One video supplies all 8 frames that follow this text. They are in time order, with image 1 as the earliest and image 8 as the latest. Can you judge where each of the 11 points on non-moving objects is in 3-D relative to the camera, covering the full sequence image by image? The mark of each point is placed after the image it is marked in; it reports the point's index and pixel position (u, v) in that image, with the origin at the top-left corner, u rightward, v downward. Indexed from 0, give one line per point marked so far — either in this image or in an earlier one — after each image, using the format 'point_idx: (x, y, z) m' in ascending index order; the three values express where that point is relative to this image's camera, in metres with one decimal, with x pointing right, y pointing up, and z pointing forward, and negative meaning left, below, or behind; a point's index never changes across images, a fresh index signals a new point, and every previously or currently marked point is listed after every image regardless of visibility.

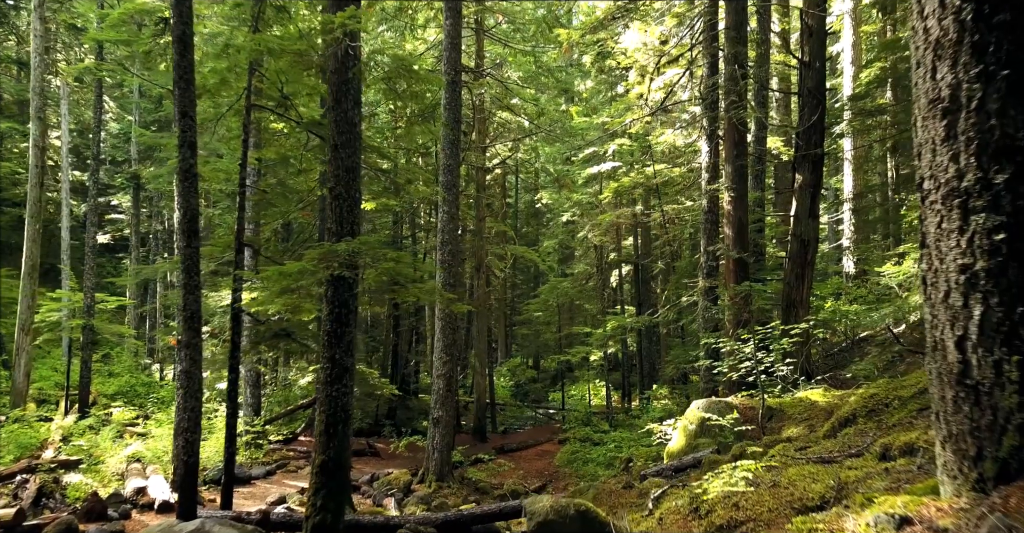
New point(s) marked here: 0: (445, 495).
0: (-1.3, -4.6, +17.5) m
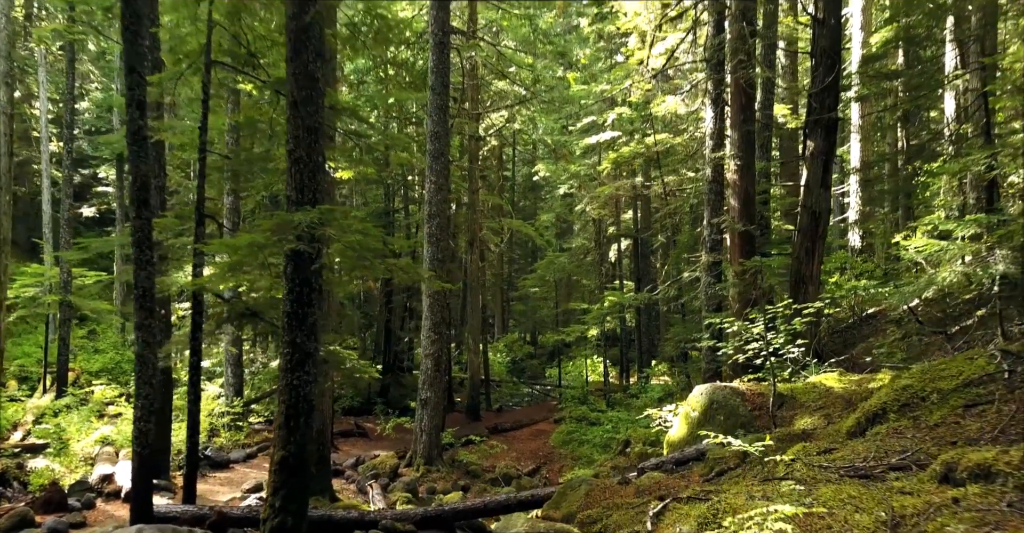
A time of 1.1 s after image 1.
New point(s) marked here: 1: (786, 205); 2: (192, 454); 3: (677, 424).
0: (-1.5, -4.1, +16.6) m
1: (+6.0, +1.3, +18.7) m
2: (-3.9, -2.3, +10.5) m
3: (+2.0, -1.9, +10.7) m
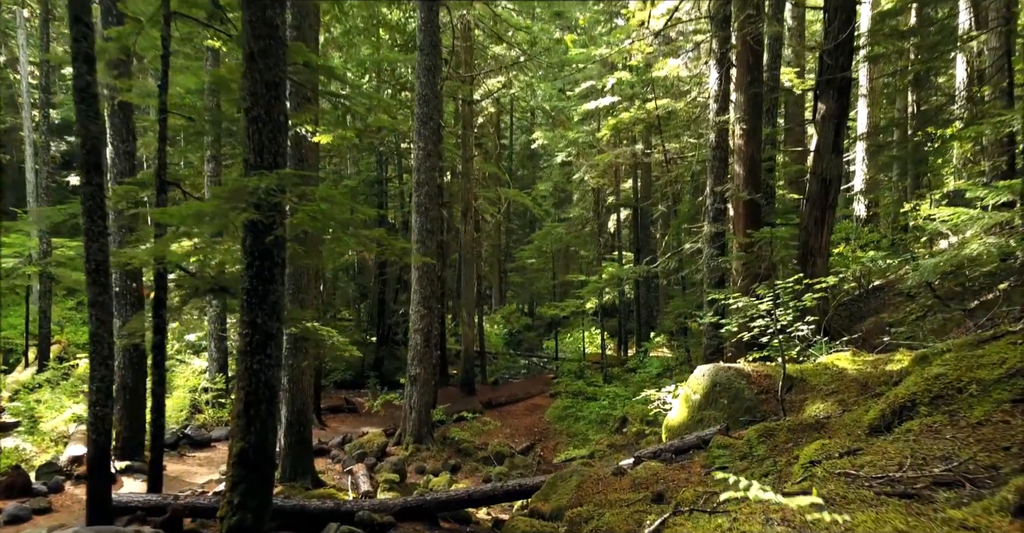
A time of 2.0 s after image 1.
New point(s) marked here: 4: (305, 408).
0: (-1.6, -3.6, +16.0) m
1: (+5.8, +1.9, +17.9) m
2: (-4.1, -2.0, +9.8) m
3: (+1.9, -1.6, +9.9) m
4: (-3.1, -2.2, +12.9) m
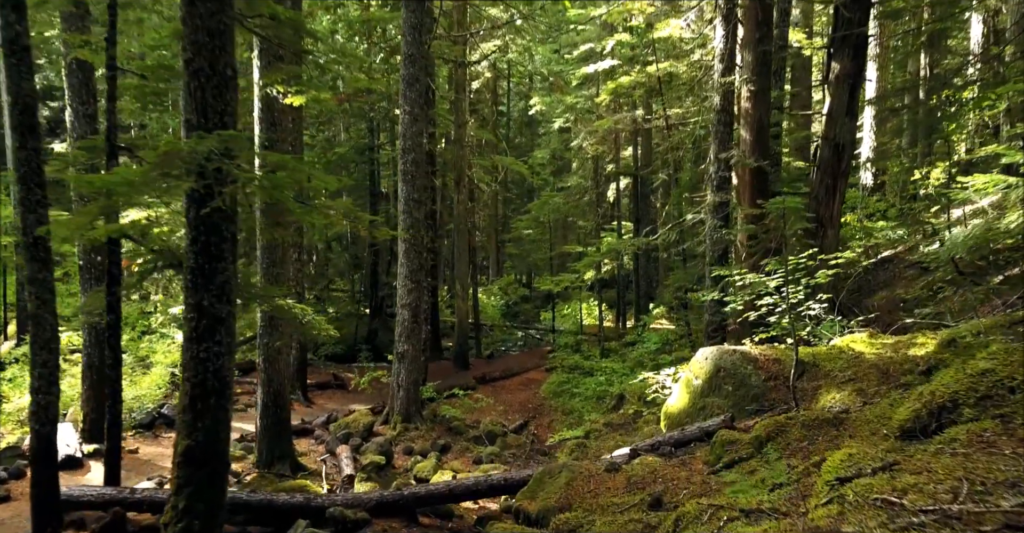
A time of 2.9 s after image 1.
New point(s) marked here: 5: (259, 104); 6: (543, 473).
0: (-1.8, -3.1, +15.3) m
1: (+5.7, +2.5, +17.0) m
2: (-4.2, -1.7, +9.1) m
3: (+1.8, -1.3, +9.2) m
4: (-3.3, -1.8, +12.2) m
5: (-3.3, +2.1, +11.4) m
6: (+0.3, -1.9, +7.9) m
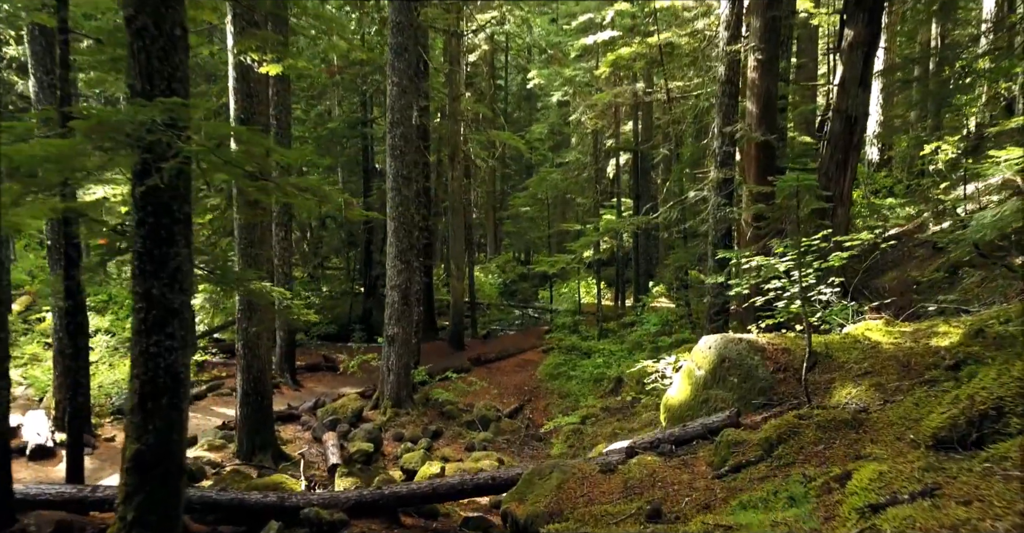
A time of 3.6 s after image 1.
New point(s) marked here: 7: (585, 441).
0: (-1.9, -2.7, +14.7) m
1: (+5.6, +2.9, +16.2) m
2: (-4.3, -1.5, +8.5) m
3: (+1.7, -1.2, +8.6) m
4: (-3.4, -1.5, +11.6) m
5: (-3.4, +2.4, +10.7) m
6: (+0.2, -1.8, +7.3) m
7: (+1.1, -2.6, +12.6) m
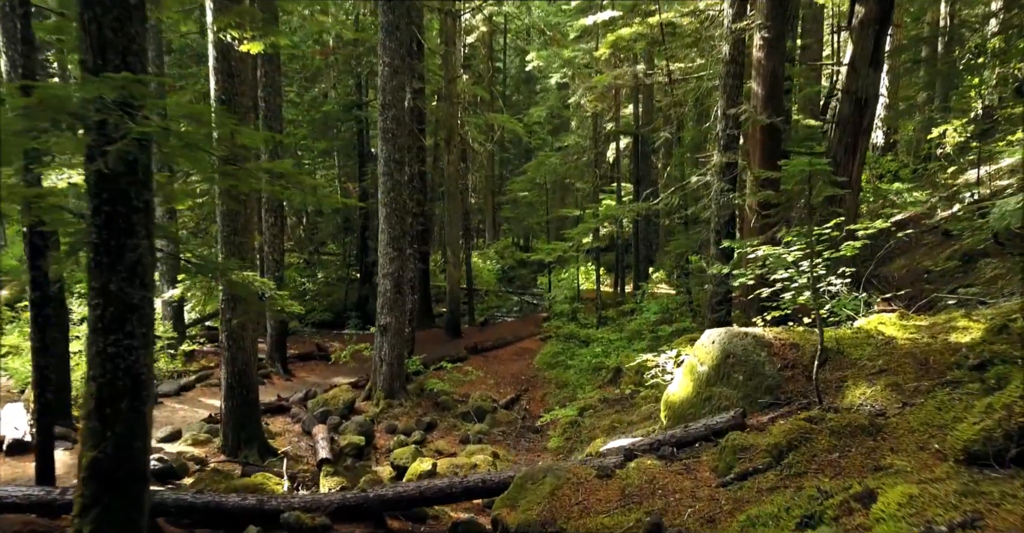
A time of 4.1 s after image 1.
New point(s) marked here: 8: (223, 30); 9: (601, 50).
0: (-1.9, -2.5, +14.3) m
1: (+5.5, +3.1, +15.7) m
2: (-4.4, -1.4, +8.1) m
3: (+1.6, -1.1, +8.1) m
4: (-3.4, -1.3, +11.1) m
5: (-3.5, +2.5, +10.2) m
6: (+0.1, -1.7, +6.9) m
7: (+1.0, -2.4, +12.2) m
8: (-3.3, +2.7, +9.8) m
9: (+1.8, +4.4, +17.4) m
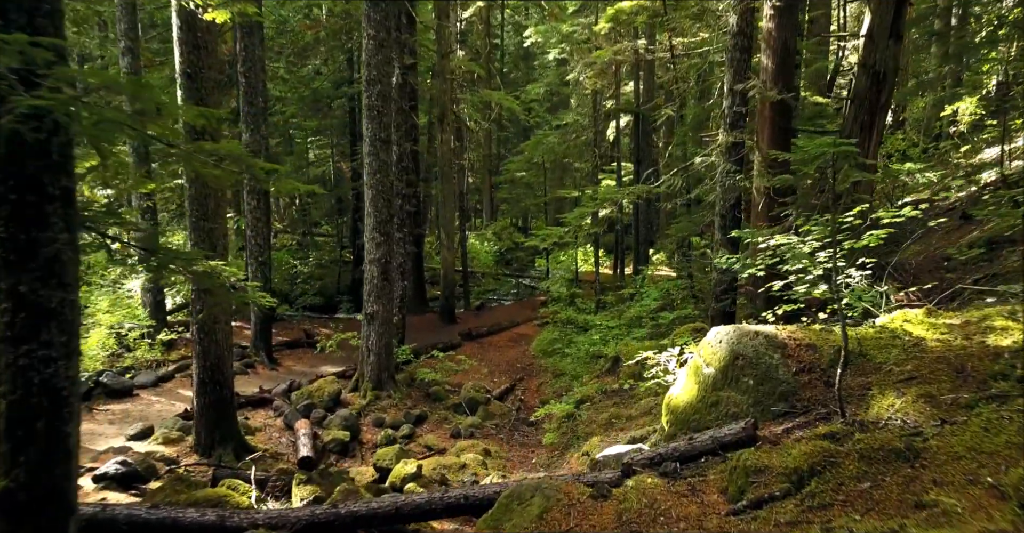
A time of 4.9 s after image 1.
0: (-2.0, -2.3, +13.7) m
1: (+5.4, +3.4, +14.9) m
2: (-4.5, -1.3, +7.4) m
3: (+1.5, -1.0, +7.4) m
4: (-3.5, -1.2, +10.4) m
5: (-3.6, +2.6, +9.4) m
6: (0.0, -1.6, +6.2) m
7: (+0.9, -2.2, +11.5) m
8: (-3.4, +2.8, +9.0) m
9: (+1.7, +4.7, +16.5) m
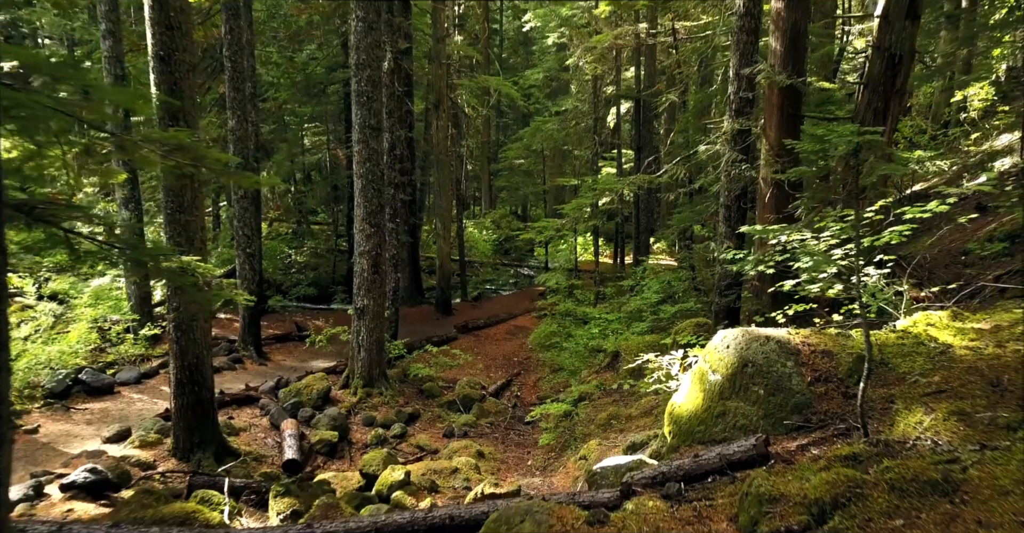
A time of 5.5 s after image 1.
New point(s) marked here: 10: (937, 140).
0: (-2.1, -2.2, +13.2) m
1: (+5.3, +3.5, +14.3) m
2: (-4.6, -1.3, +6.8) m
3: (+1.4, -1.0, +6.9) m
4: (-3.6, -1.1, +9.9) m
5: (-3.7, +2.7, +8.8) m
6: (-0.1, -1.6, +5.7) m
7: (+0.8, -2.1, +11.0) m
8: (-3.5, +2.8, +8.4) m
9: (+1.6, +4.8, +15.9) m
10: (+6.7, +2.0, +13.5) m
